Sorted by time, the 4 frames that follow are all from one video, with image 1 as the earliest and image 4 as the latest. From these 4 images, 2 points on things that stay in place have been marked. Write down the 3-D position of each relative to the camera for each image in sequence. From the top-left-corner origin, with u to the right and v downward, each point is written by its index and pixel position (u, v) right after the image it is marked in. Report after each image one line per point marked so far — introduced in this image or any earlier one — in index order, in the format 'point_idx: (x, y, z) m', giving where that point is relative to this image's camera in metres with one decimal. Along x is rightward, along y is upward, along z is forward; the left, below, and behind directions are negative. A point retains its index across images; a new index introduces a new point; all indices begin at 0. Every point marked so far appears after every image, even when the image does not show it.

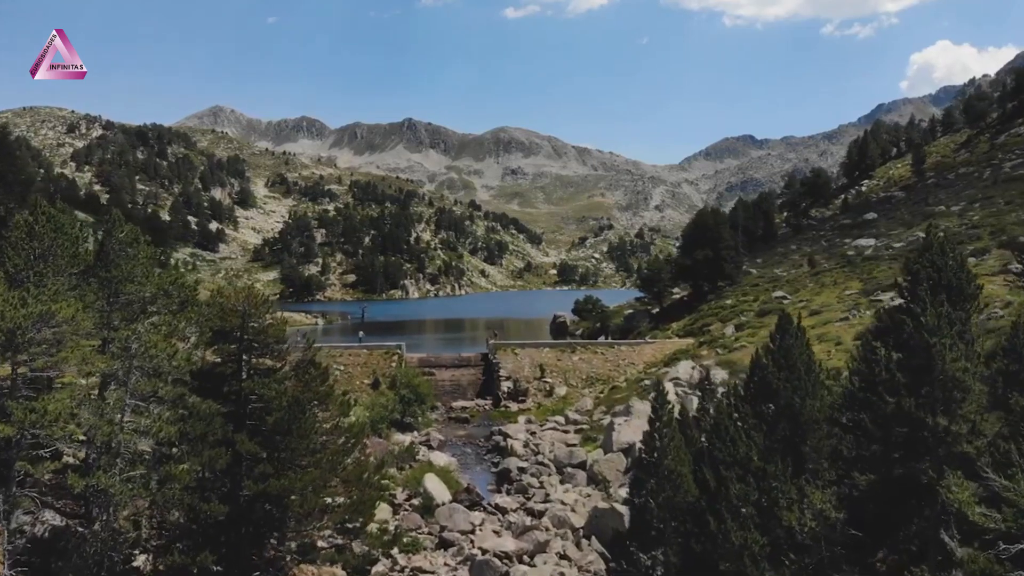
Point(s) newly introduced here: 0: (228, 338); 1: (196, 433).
0: (-9.1, -1.6, +19.7) m
1: (-9.1, -4.2, +18.1) m
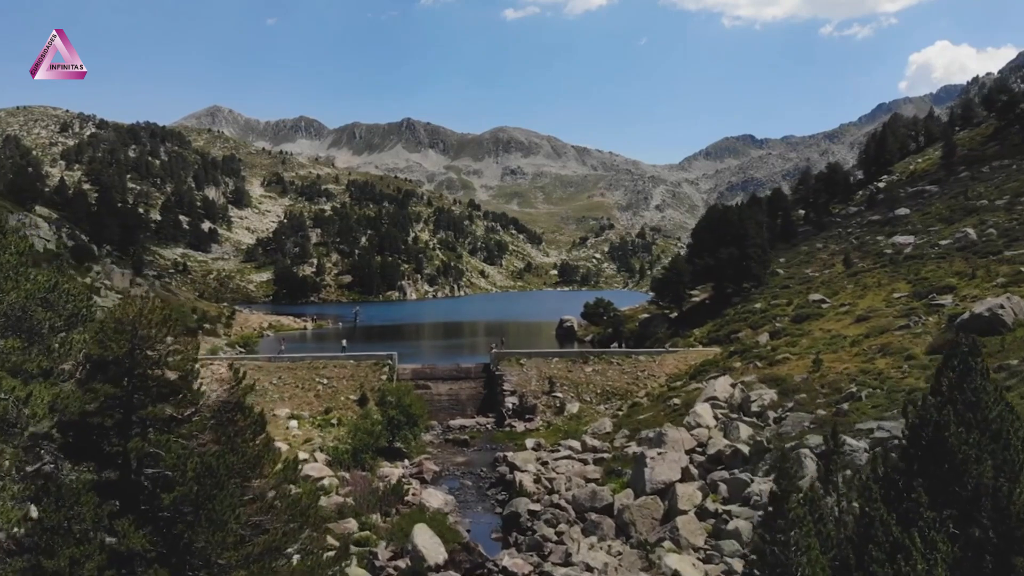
0: (-8.7, -1.8, +13.5) m
1: (-8.7, -4.4, +11.9) m
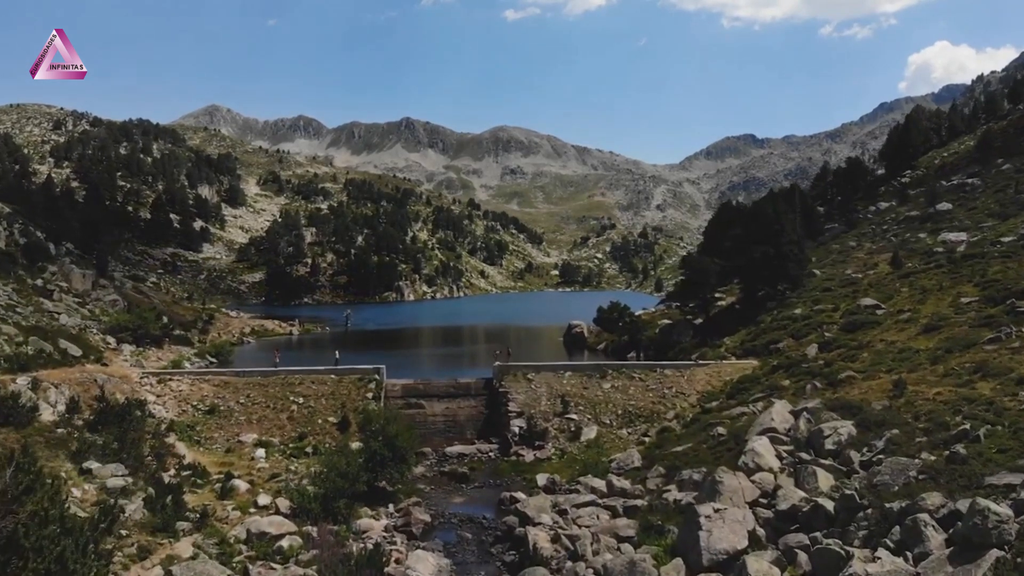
0: (-8.2, -2.0, +6.8) m
1: (-8.2, -4.6, +5.1) m
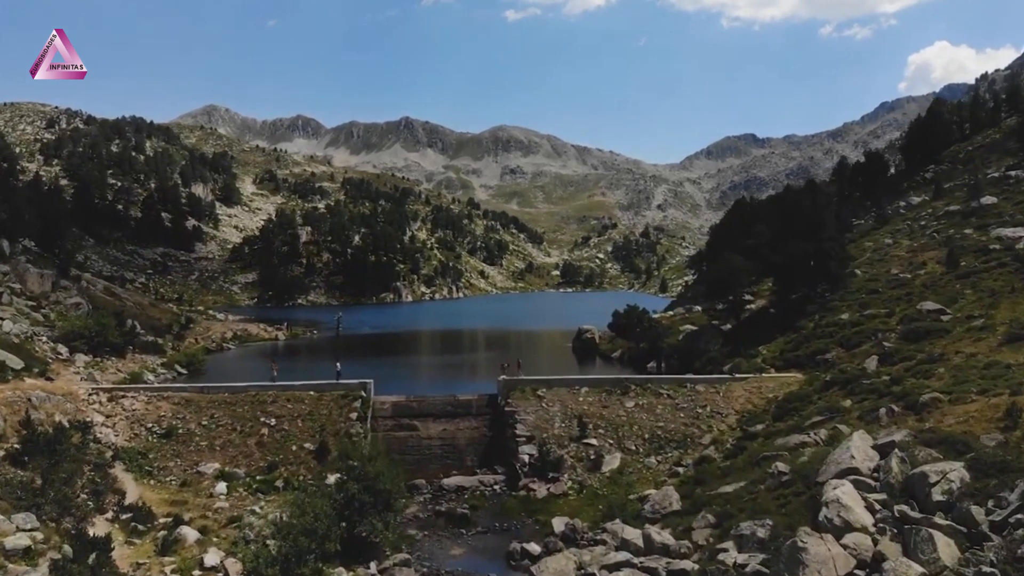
0: (-7.7, -2.2, +0.9) m
1: (-7.7, -4.8, -0.7) m
